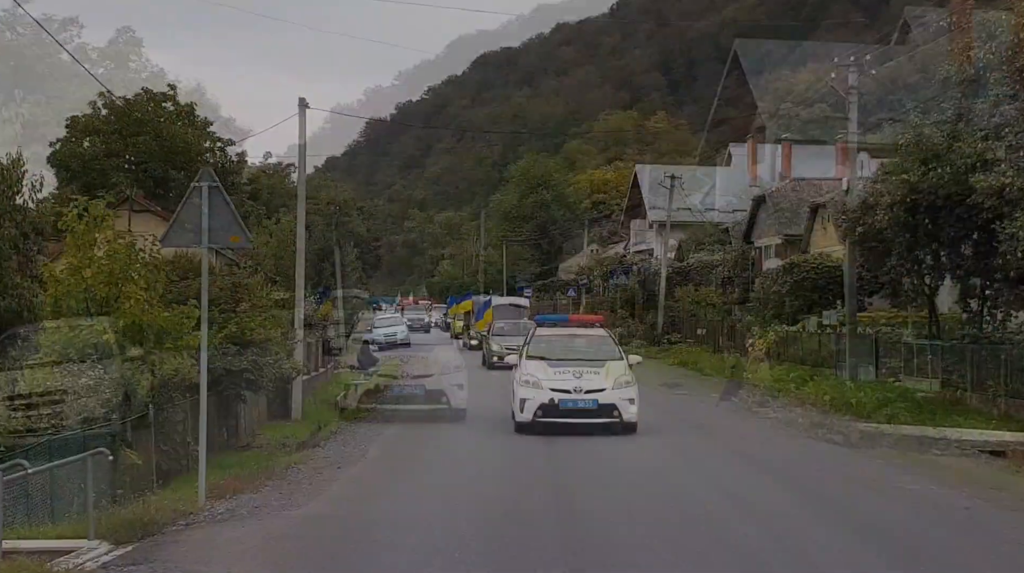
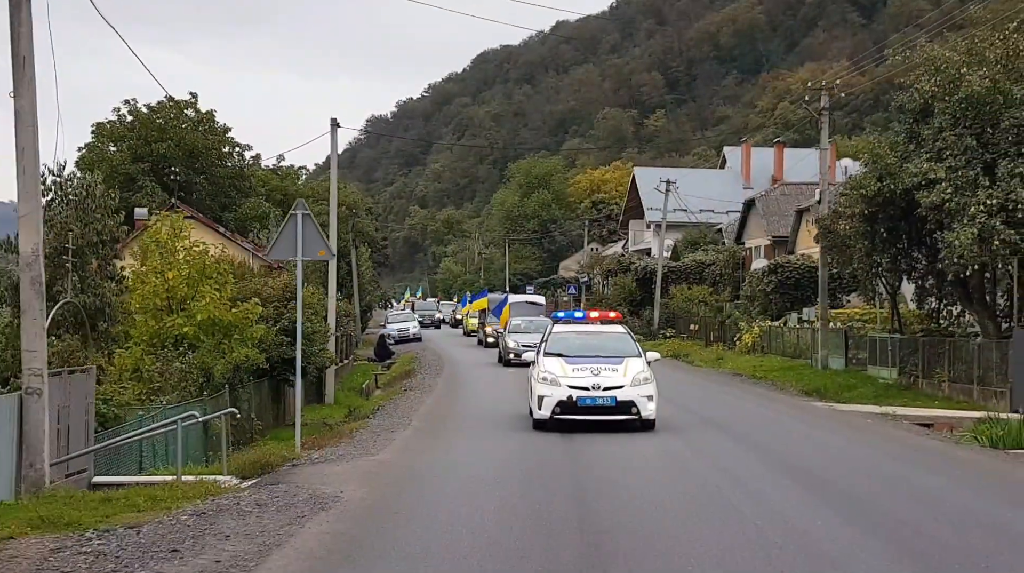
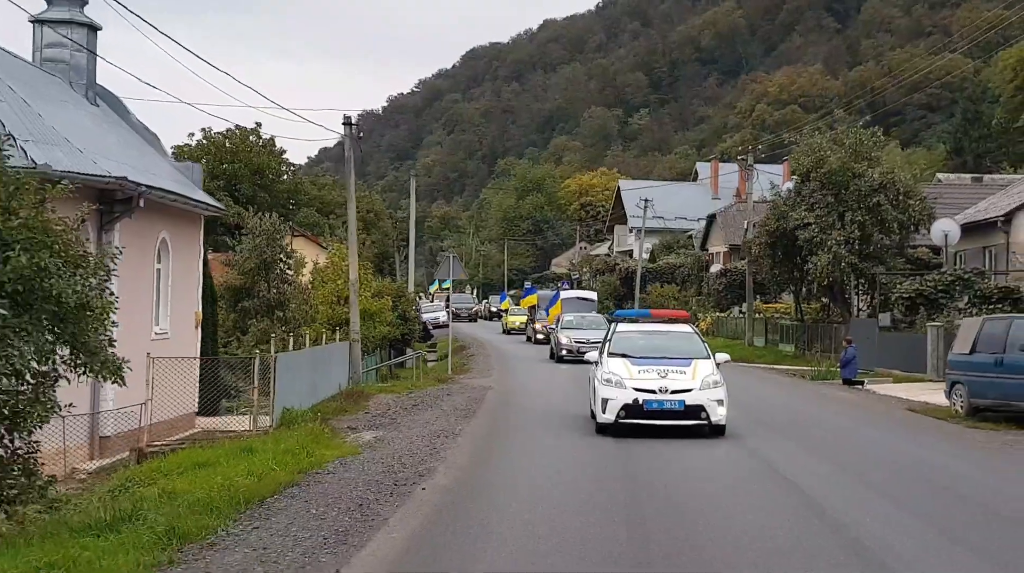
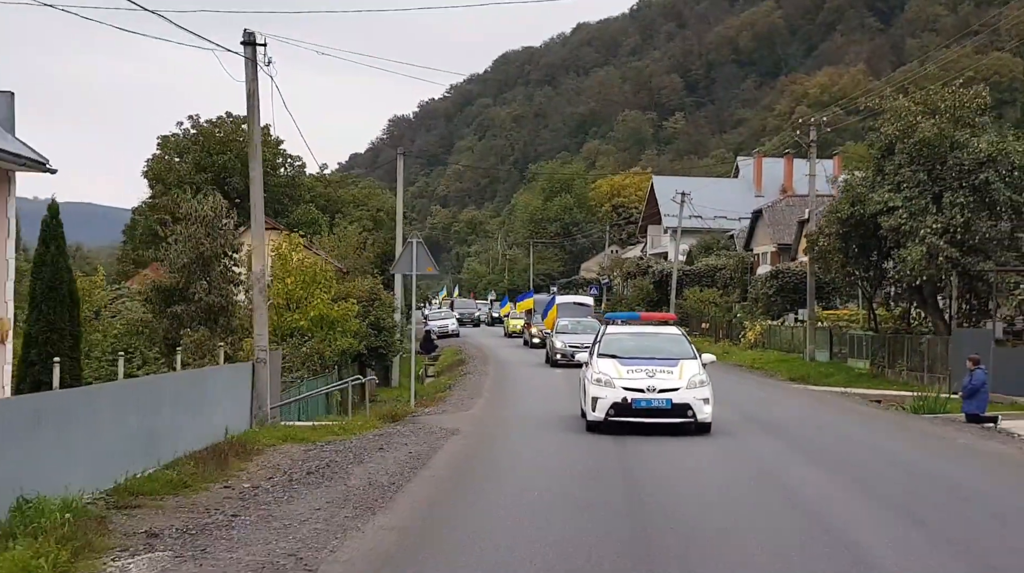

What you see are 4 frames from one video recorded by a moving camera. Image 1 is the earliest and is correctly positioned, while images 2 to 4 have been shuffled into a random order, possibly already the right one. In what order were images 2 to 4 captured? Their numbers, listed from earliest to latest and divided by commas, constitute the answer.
2, 4, 3
